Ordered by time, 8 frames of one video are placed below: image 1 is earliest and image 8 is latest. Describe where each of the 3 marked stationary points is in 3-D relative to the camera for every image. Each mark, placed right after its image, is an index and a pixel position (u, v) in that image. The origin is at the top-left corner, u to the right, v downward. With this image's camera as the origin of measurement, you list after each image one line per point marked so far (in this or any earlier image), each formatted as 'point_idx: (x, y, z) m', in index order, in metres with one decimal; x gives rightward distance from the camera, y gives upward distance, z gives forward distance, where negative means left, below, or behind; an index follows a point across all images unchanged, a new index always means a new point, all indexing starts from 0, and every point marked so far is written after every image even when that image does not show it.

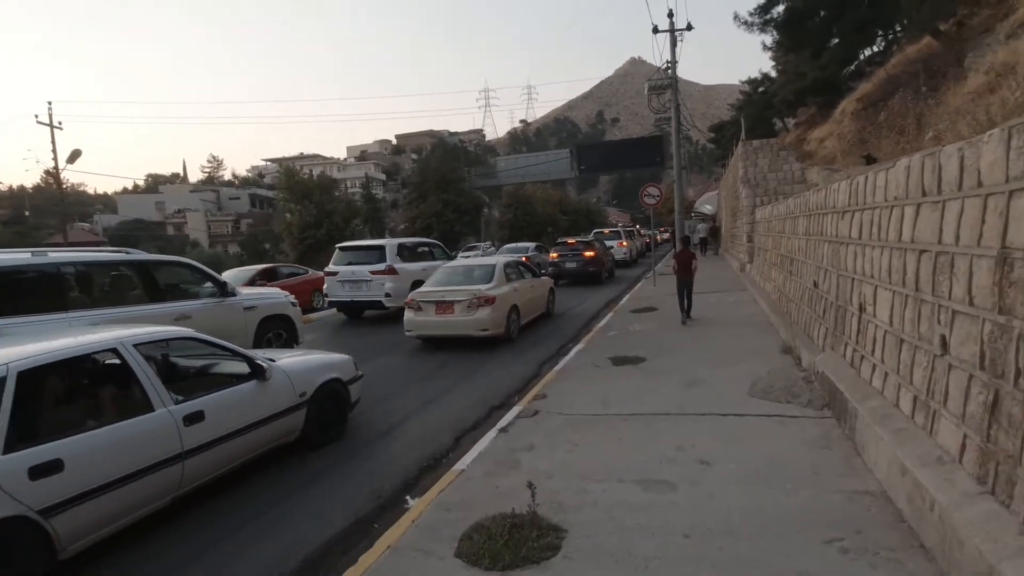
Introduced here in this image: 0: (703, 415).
0: (+1.6, -1.1, +5.4) m
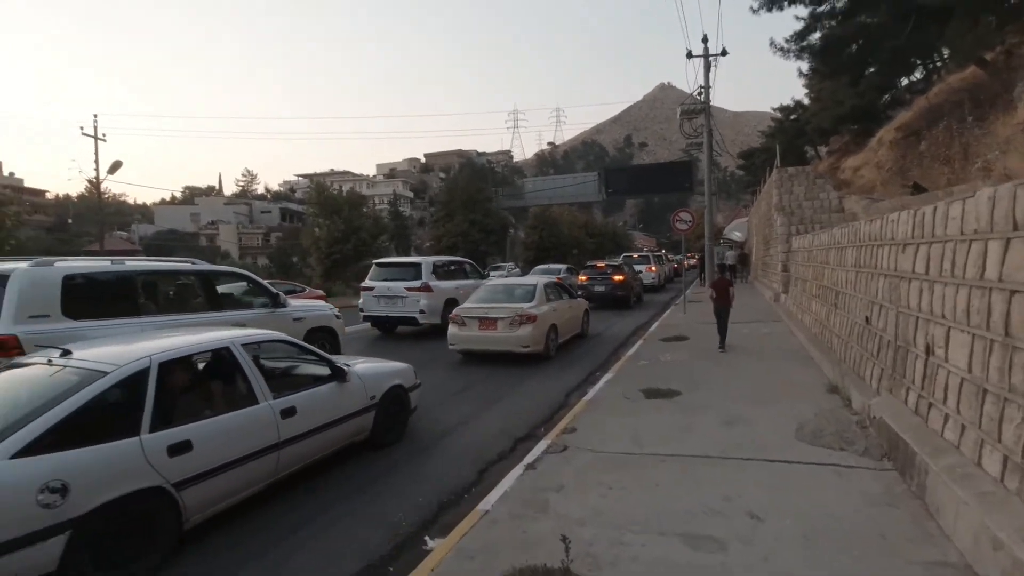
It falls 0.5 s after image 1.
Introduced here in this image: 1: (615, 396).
0: (+1.8, -1.3, +5.0) m
1: (+1.2, -1.3, +7.6) m
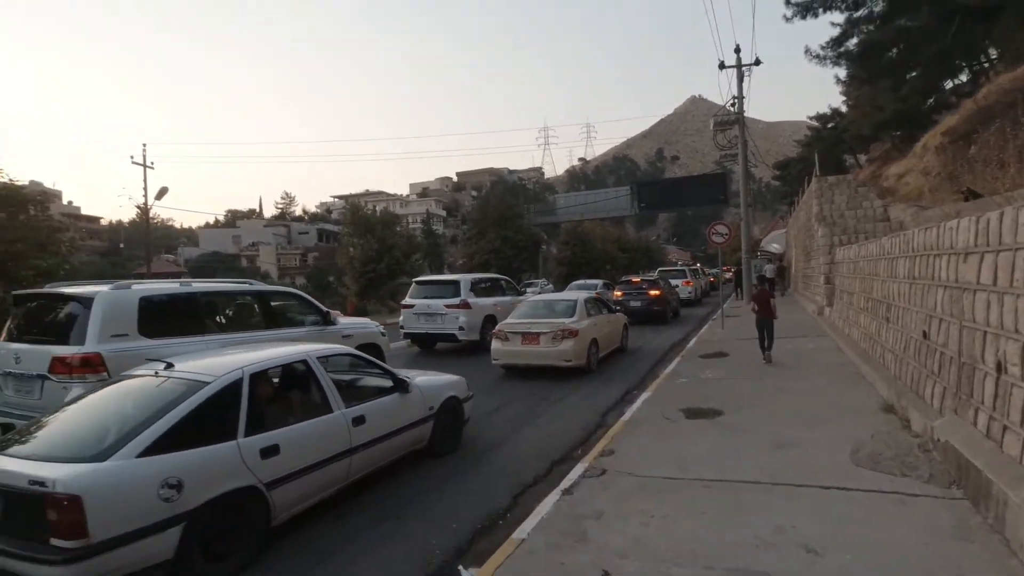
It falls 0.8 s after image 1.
0: (+2.0, -1.4, +4.6) m
1: (+1.6, -1.4, +7.3) m
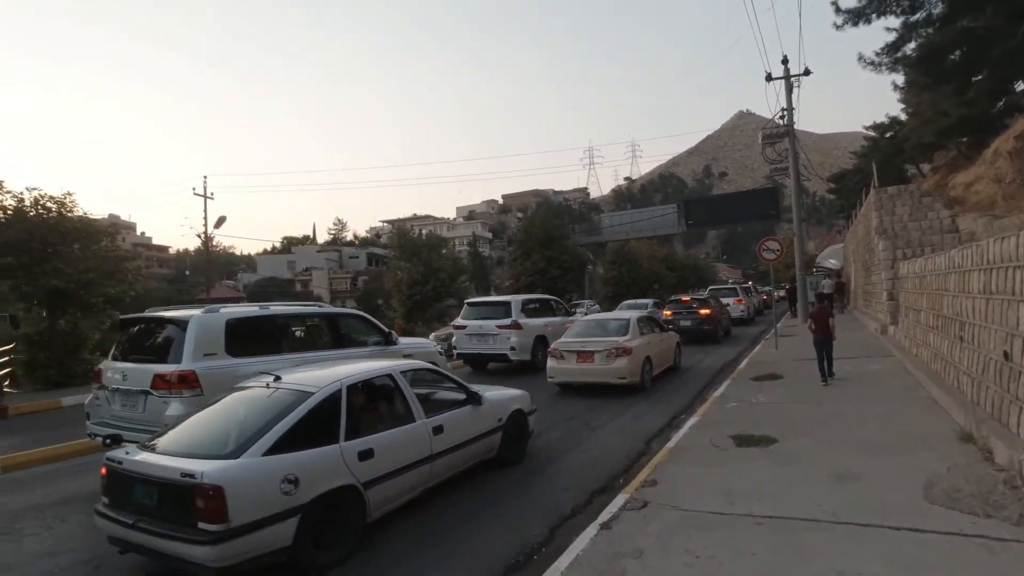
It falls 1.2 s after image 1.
0: (+2.2, -1.5, +4.1) m
1: (+2.0, -1.6, +6.8) m
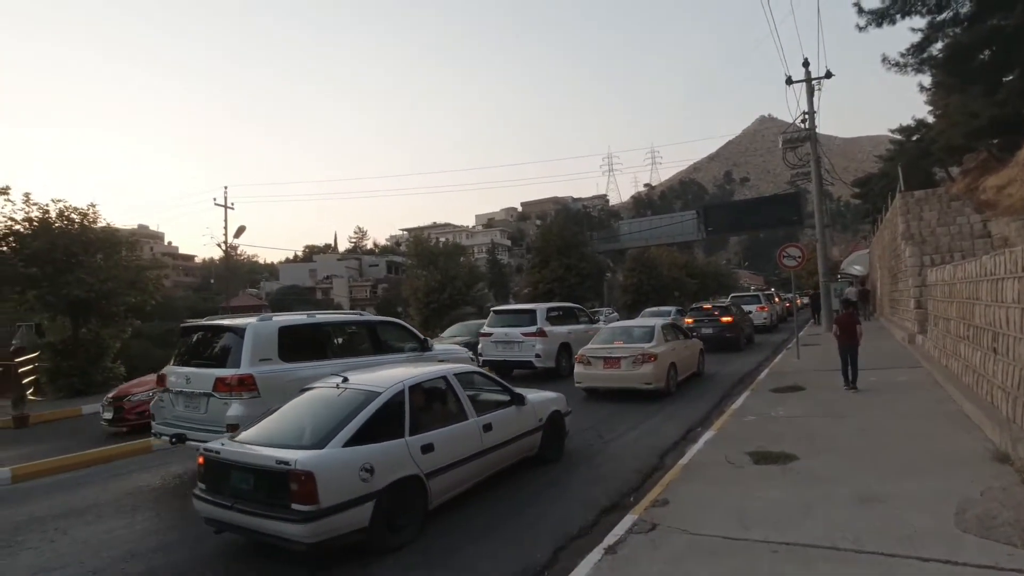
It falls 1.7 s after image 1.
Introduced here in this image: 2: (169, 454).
0: (+2.2, -1.6, +3.8) m
1: (+2.0, -1.7, +6.5) m
2: (-5.2, -2.5, +10.1) m
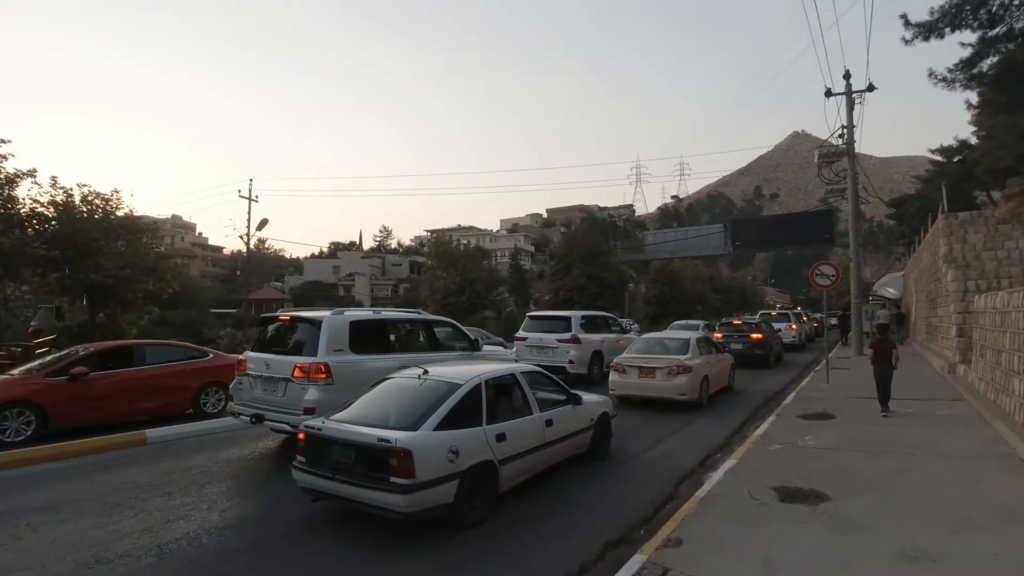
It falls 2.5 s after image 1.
0: (+2.1, -1.7, +3.2) m
1: (+2.0, -1.9, +5.9) m
2: (-5.1, -2.4, +9.7) m
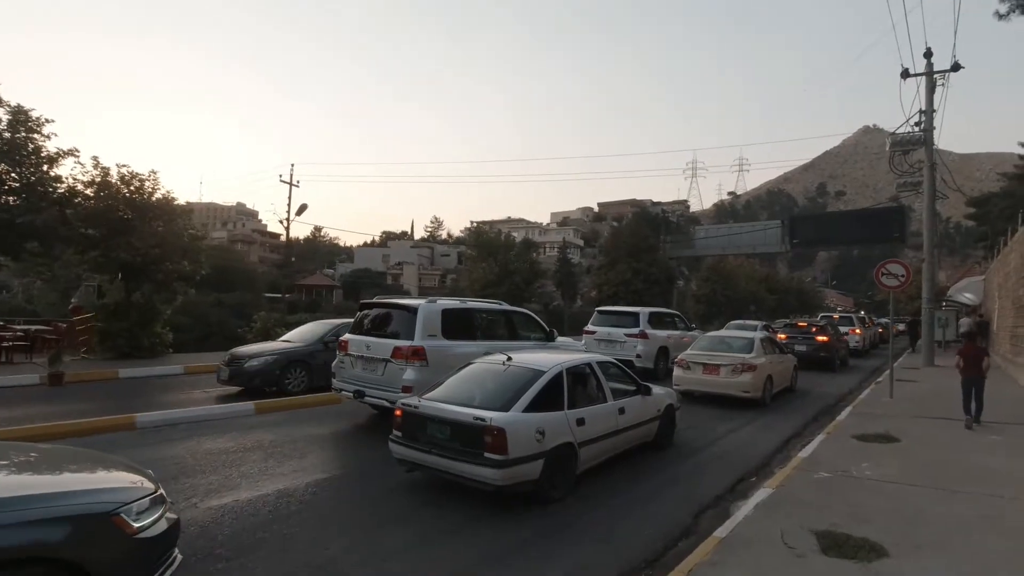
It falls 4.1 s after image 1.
0: (+1.7, -1.7, +2.0) m
1: (+1.8, -1.8, +4.7) m
2: (-5.0, -2.1, +9.0) m
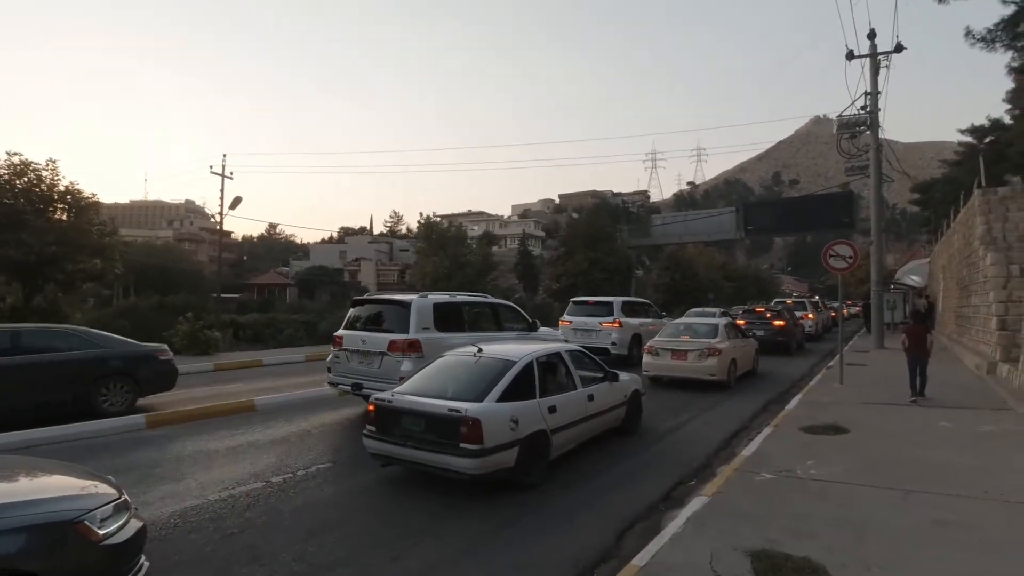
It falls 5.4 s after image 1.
0: (+1.2, -1.6, +1.3) m
1: (+1.1, -1.7, +4.0) m
2: (-5.9, -2.1, +8.0) m
